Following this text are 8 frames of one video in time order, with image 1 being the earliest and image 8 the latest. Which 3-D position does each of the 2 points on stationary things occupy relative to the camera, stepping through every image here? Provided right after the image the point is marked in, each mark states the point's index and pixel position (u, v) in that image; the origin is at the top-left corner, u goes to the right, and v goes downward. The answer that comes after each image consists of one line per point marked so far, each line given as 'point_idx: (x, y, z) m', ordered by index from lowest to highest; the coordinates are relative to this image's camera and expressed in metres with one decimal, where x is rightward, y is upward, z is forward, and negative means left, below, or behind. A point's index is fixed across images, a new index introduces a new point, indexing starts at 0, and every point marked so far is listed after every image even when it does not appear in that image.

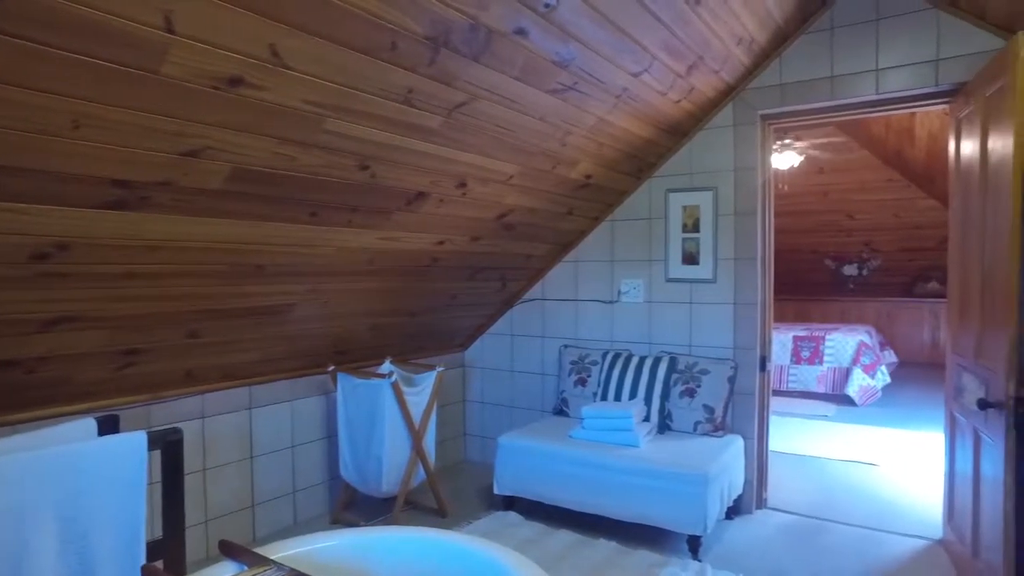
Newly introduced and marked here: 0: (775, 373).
0: (+2.2, -0.8, +6.3) m
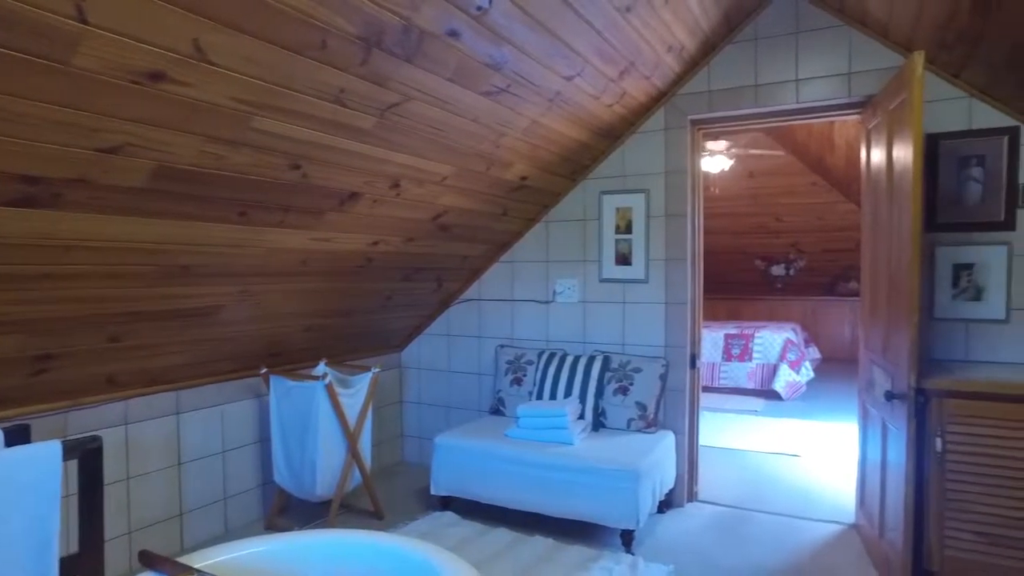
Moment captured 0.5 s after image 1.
0: (+1.8, -0.8, +6.4) m
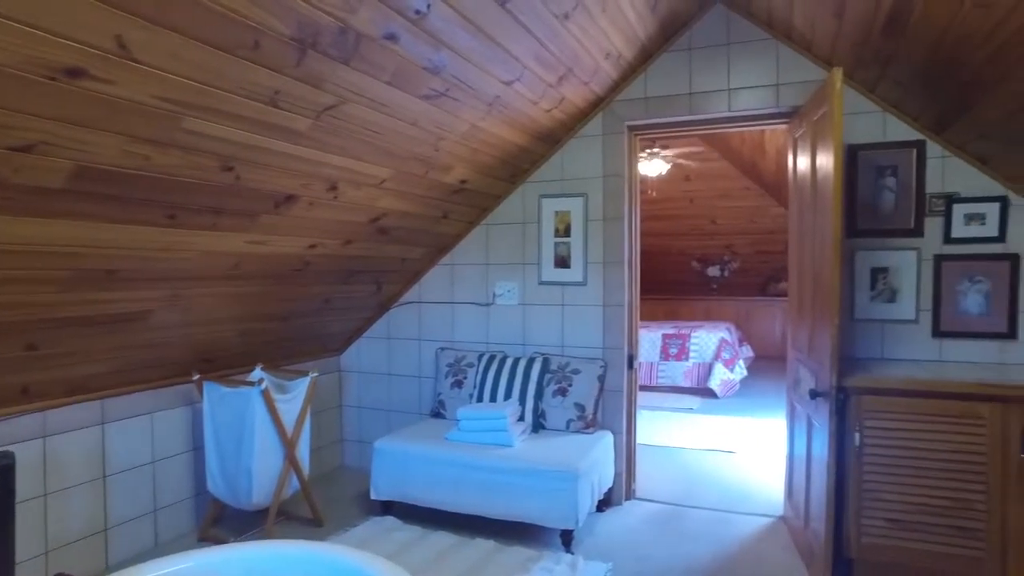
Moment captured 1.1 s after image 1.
0: (+1.3, -0.8, +6.6) m
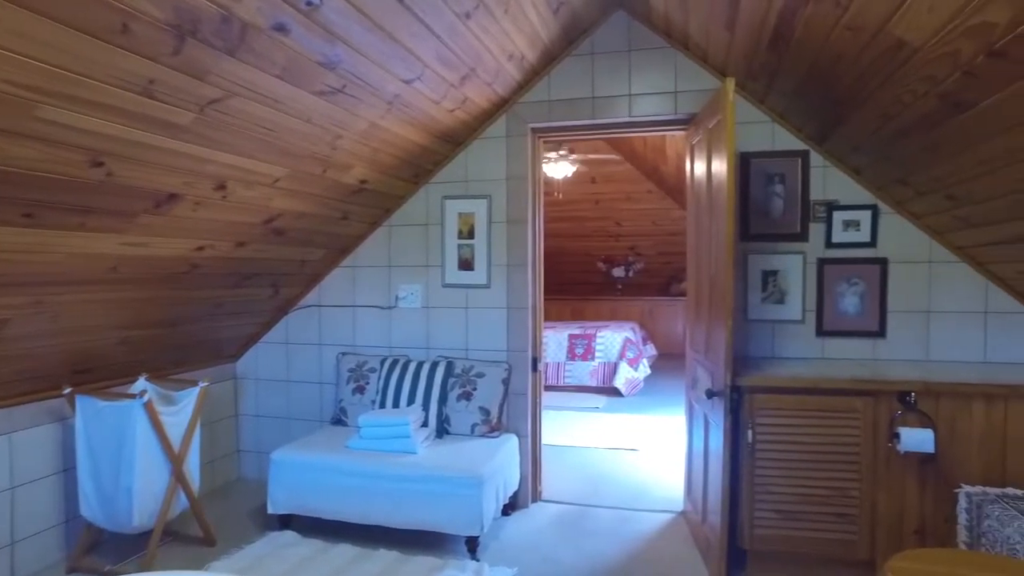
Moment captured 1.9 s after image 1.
0: (+0.4, -0.8, +6.6) m
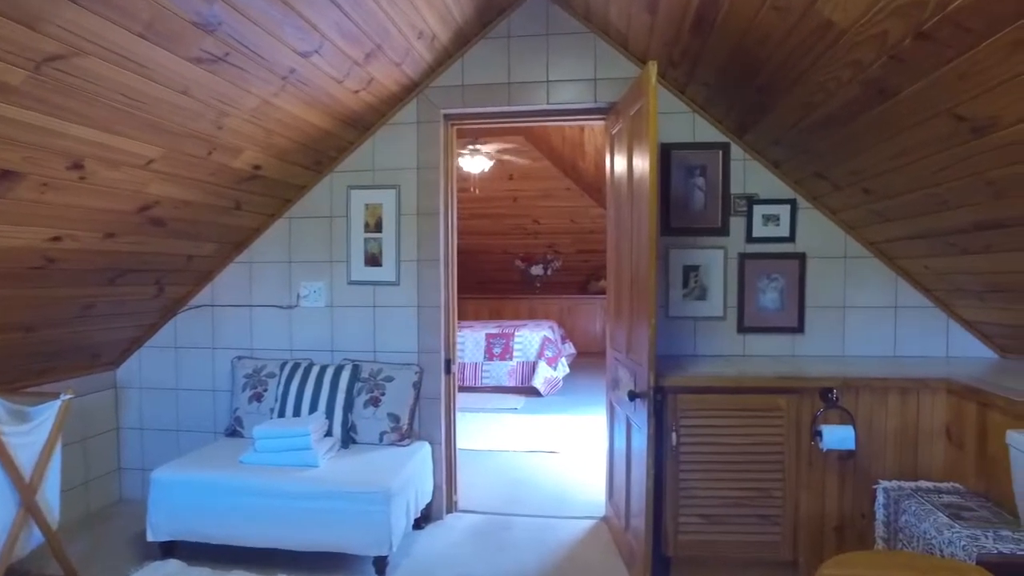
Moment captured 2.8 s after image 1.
0: (-0.4, -0.8, +6.4) m
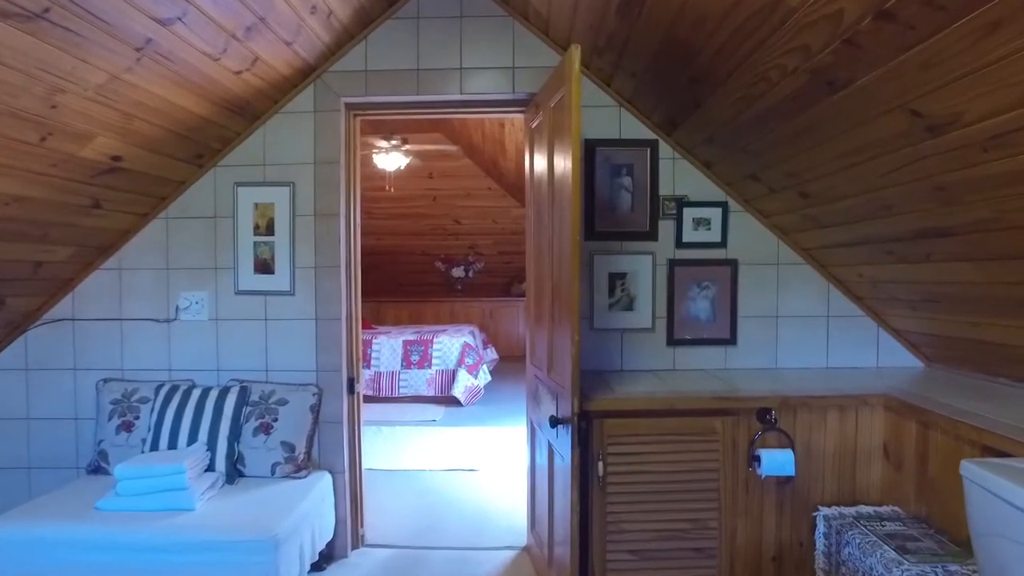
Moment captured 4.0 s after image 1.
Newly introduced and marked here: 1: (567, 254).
0: (-1.1, -0.8, +6.1) m
1: (+0.2, +0.1, +2.1) m
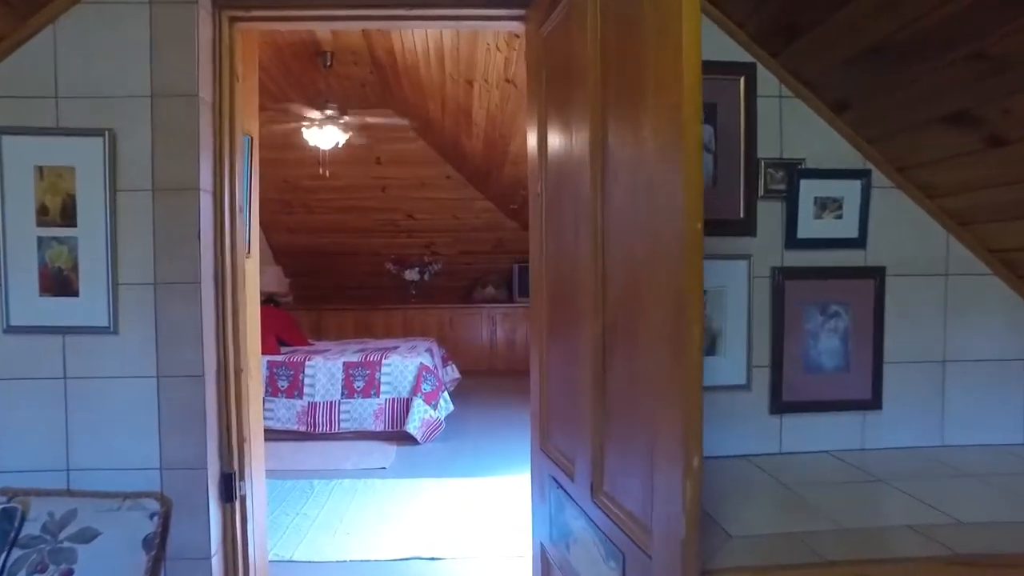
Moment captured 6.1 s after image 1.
0: (-1.3, -0.9, +4.9) m
1: (+0.2, 0.0, +1.0) m
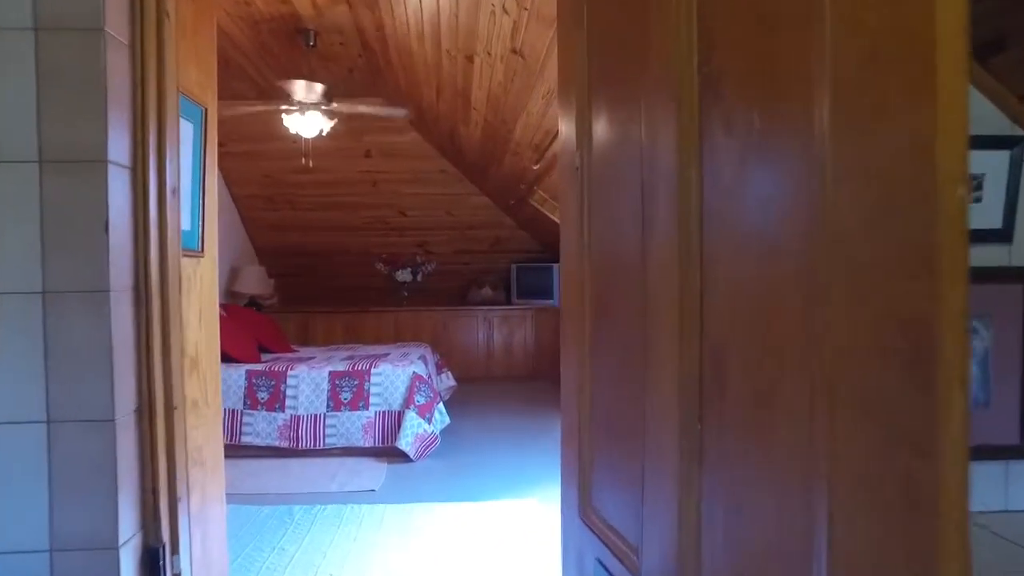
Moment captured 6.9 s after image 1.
0: (-1.3, -0.9, +4.4) m
1: (+0.3, 0.0, +0.6) m
